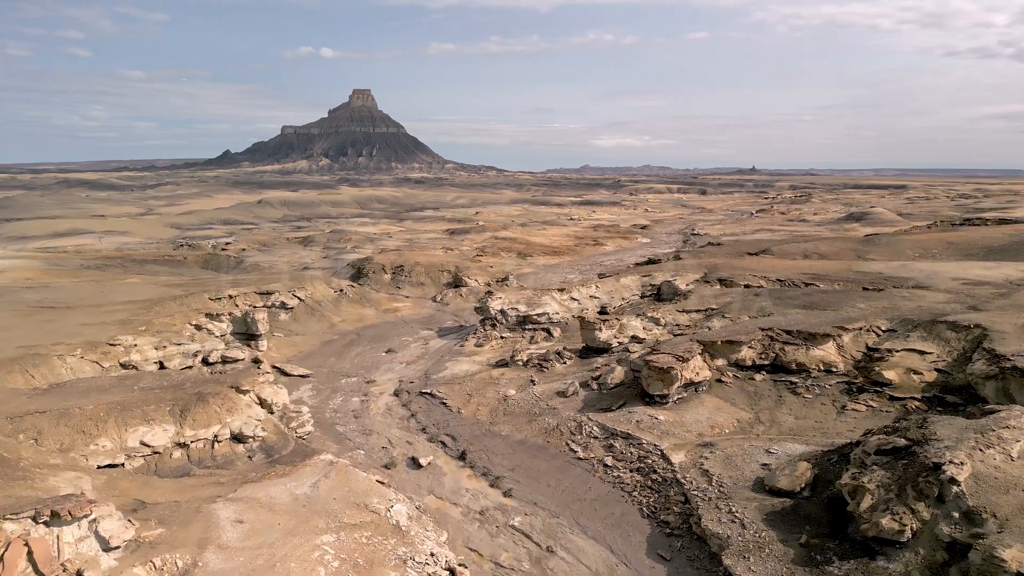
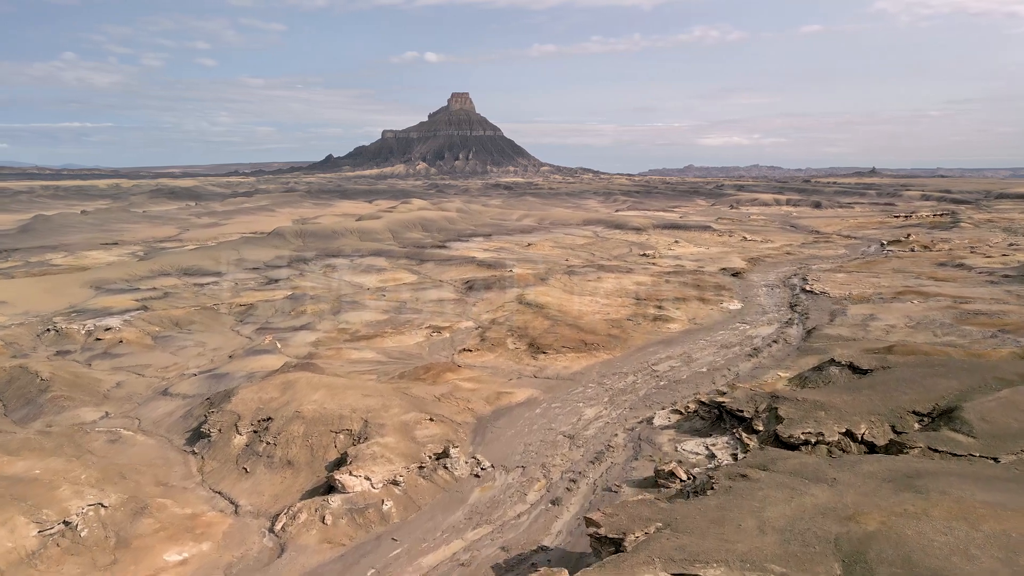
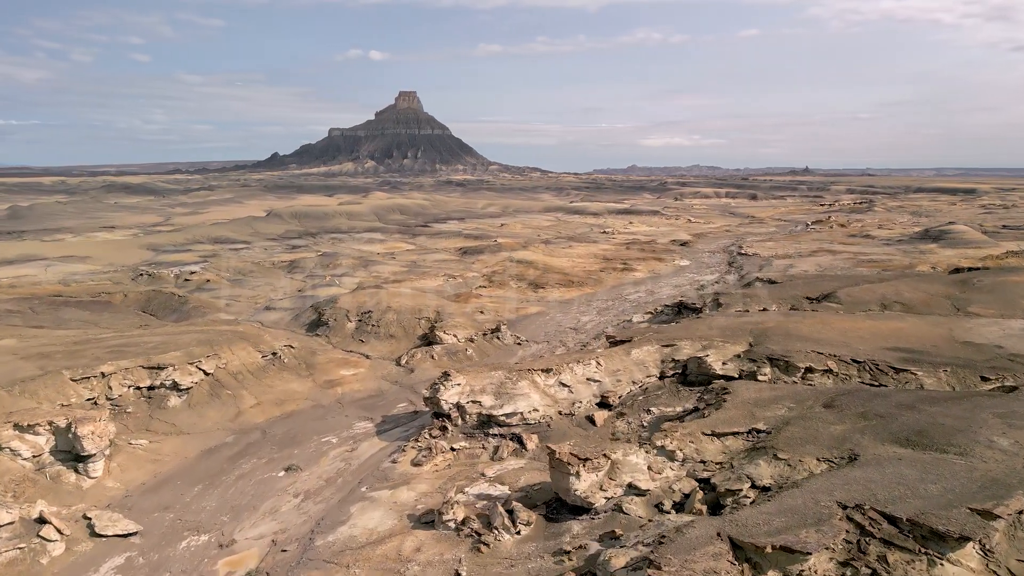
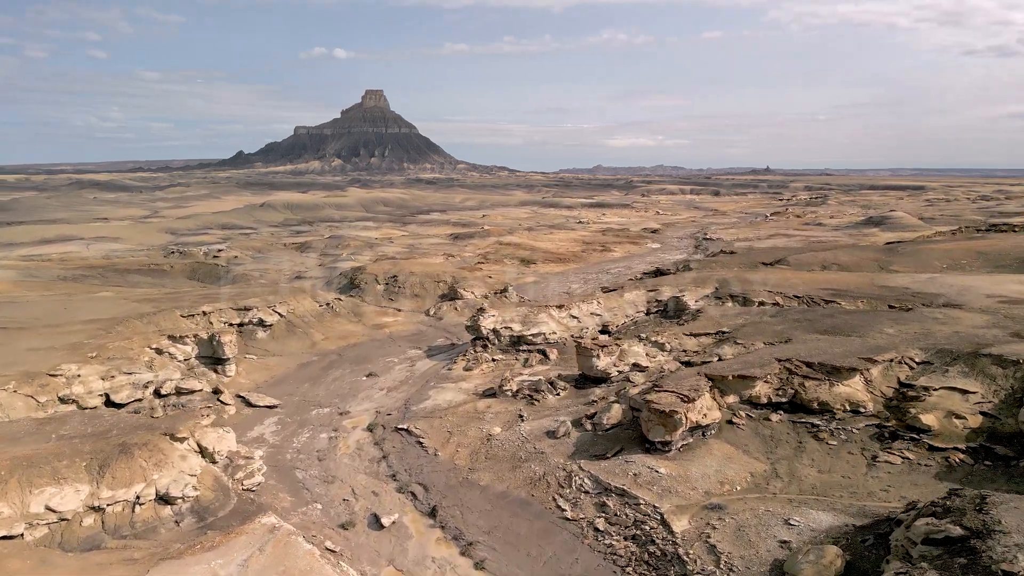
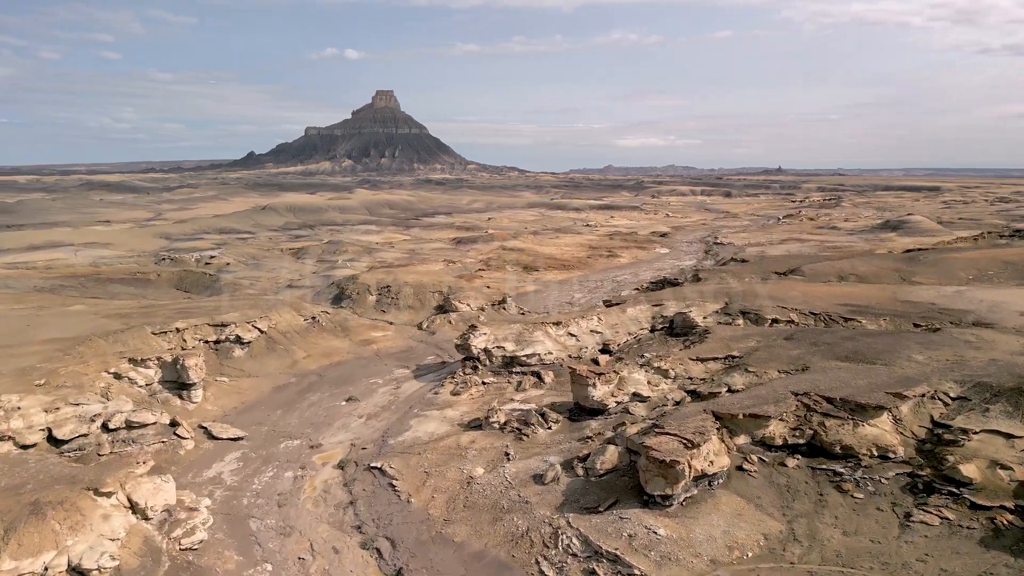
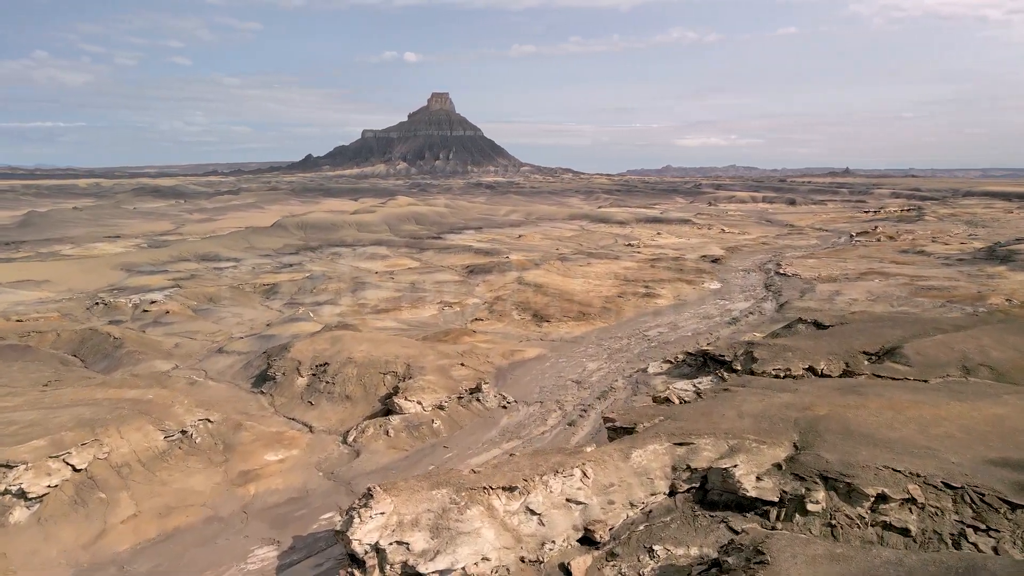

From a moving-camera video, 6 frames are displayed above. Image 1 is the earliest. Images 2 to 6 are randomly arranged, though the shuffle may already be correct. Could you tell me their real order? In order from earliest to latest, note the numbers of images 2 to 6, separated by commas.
4, 5, 3, 6, 2
